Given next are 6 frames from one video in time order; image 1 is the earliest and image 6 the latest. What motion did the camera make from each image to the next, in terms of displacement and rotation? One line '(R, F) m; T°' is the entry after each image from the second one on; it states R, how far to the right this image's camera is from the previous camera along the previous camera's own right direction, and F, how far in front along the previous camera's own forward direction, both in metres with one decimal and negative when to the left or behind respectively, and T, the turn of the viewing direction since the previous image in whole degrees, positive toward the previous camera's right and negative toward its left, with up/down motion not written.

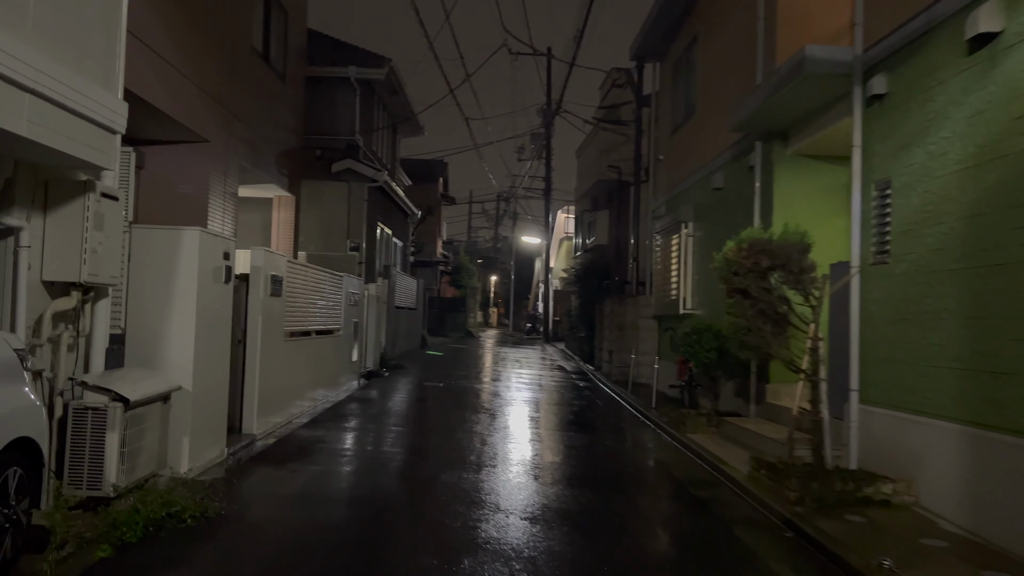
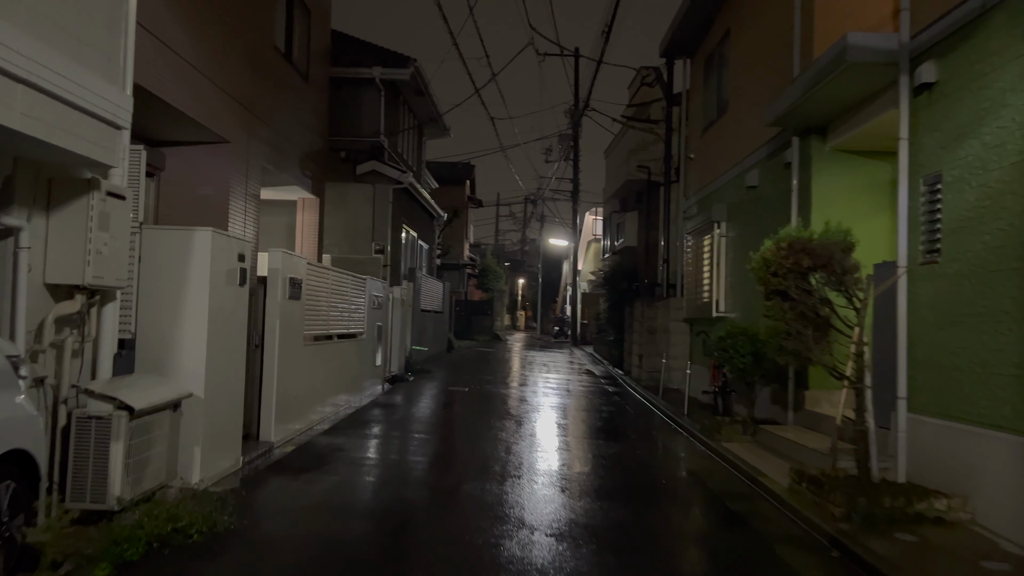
(0.0, +0.3) m; -2°
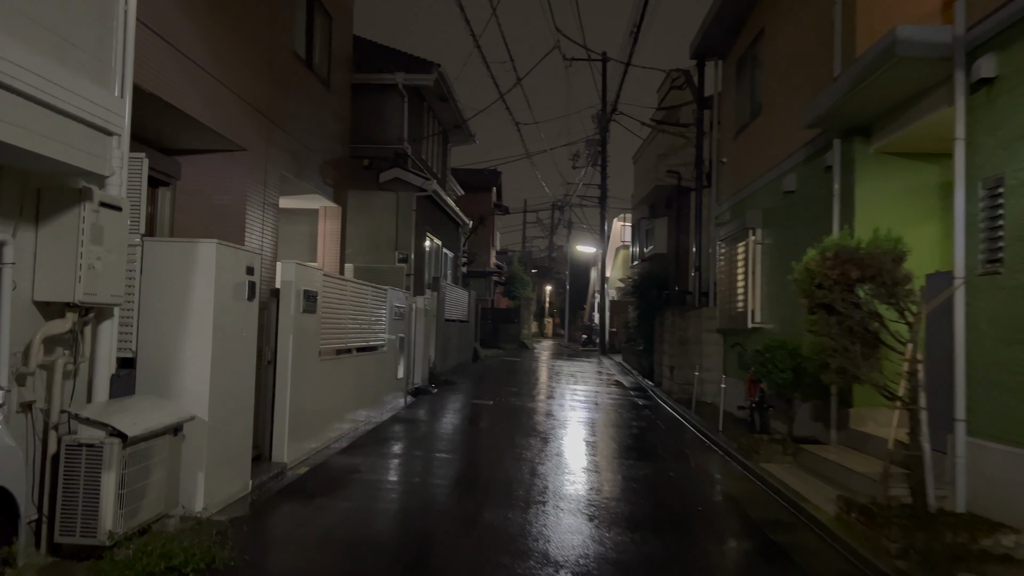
(0.0, +0.4) m; -2°
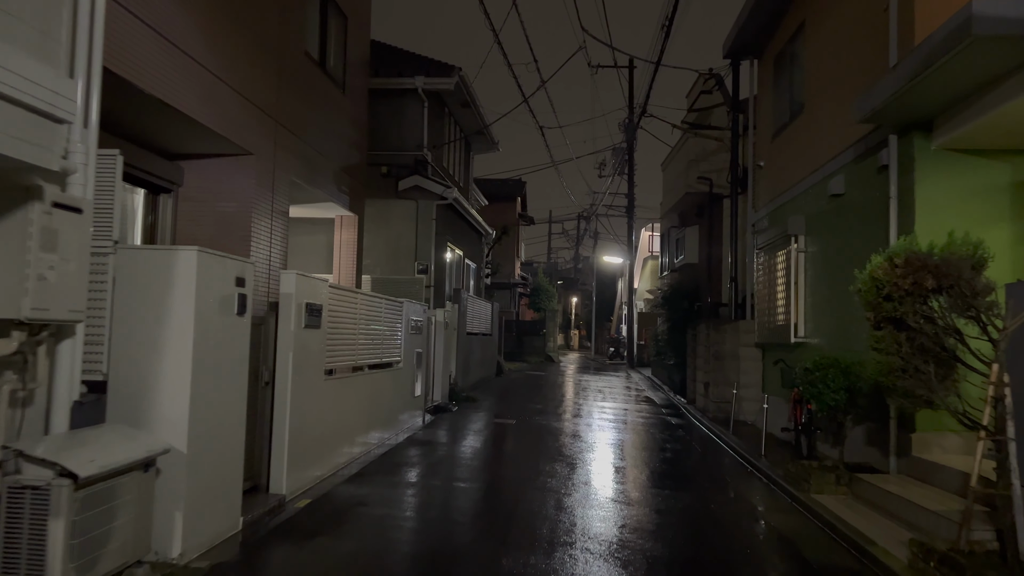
(0.0, +0.7) m; -2°
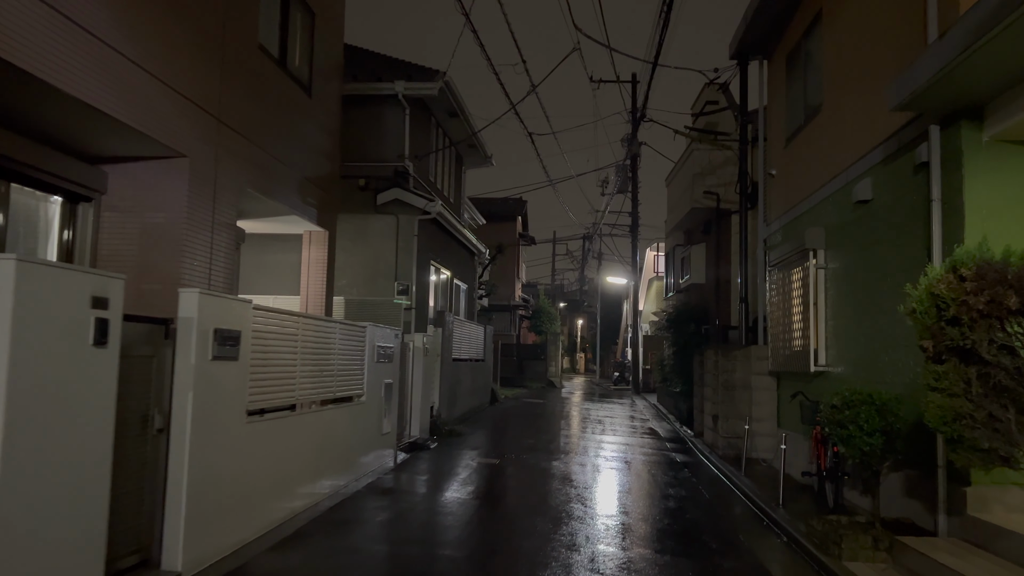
(+0.4, +1.3) m; -1°
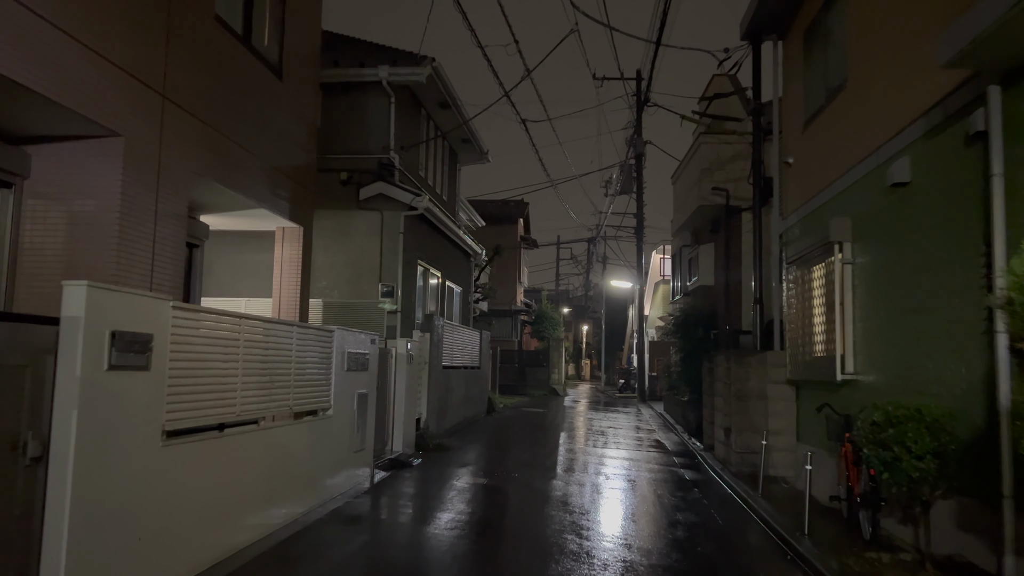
(+0.2, +1.1) m; 0°
